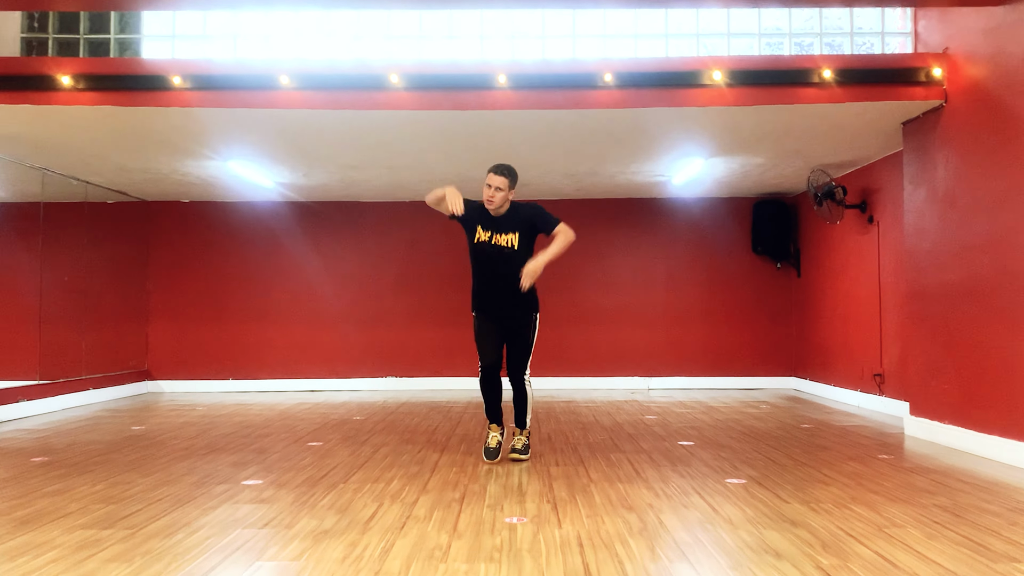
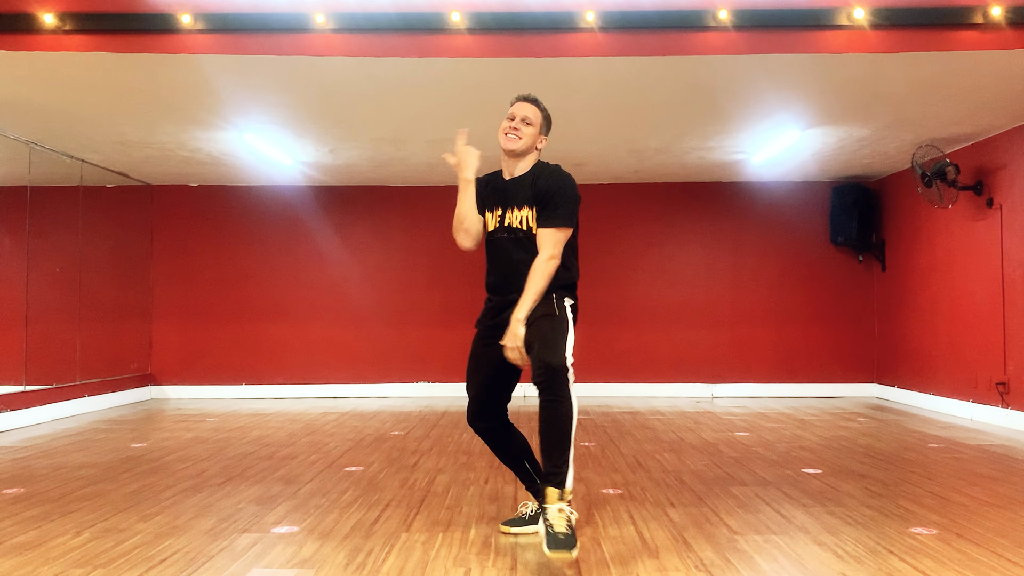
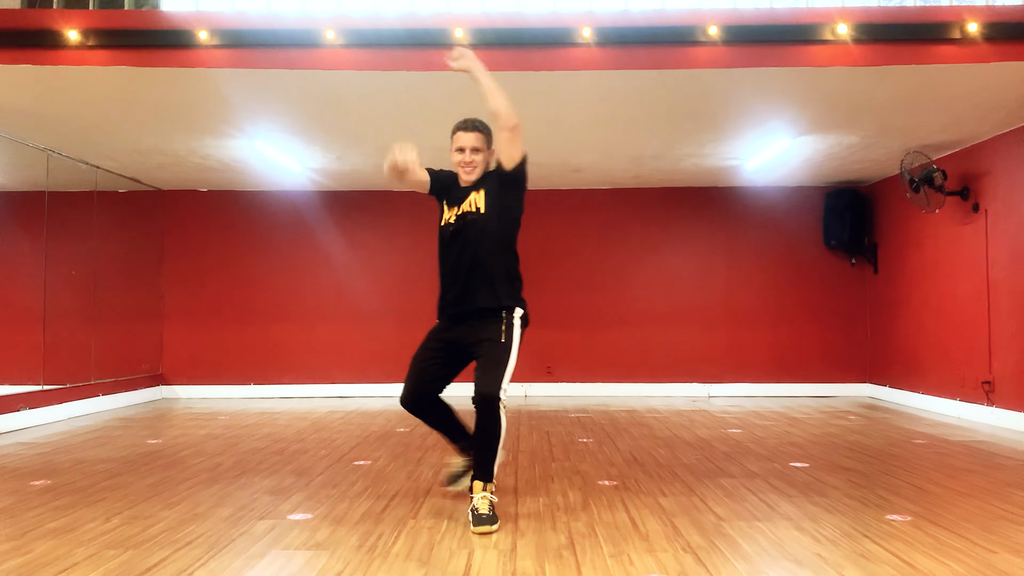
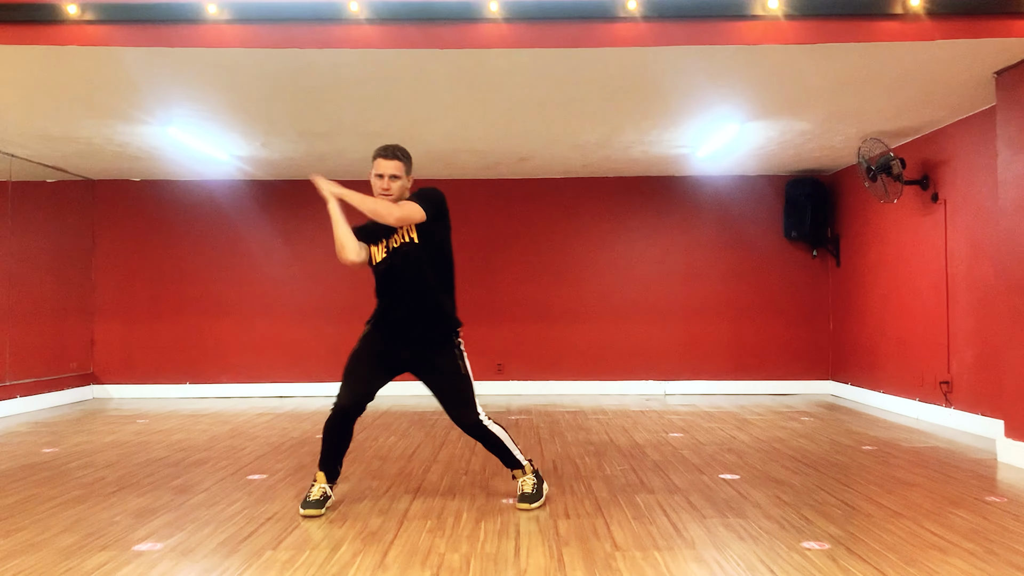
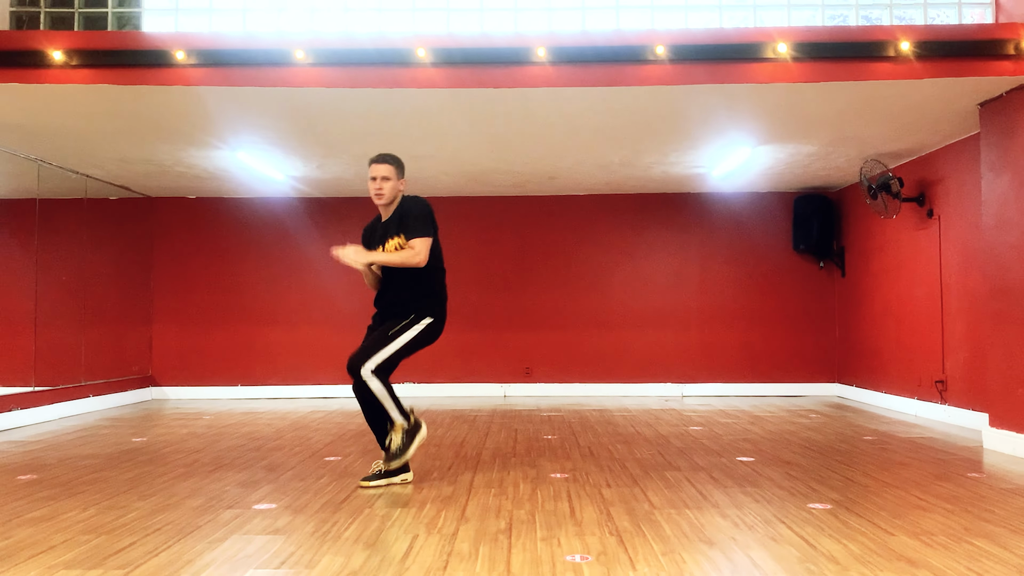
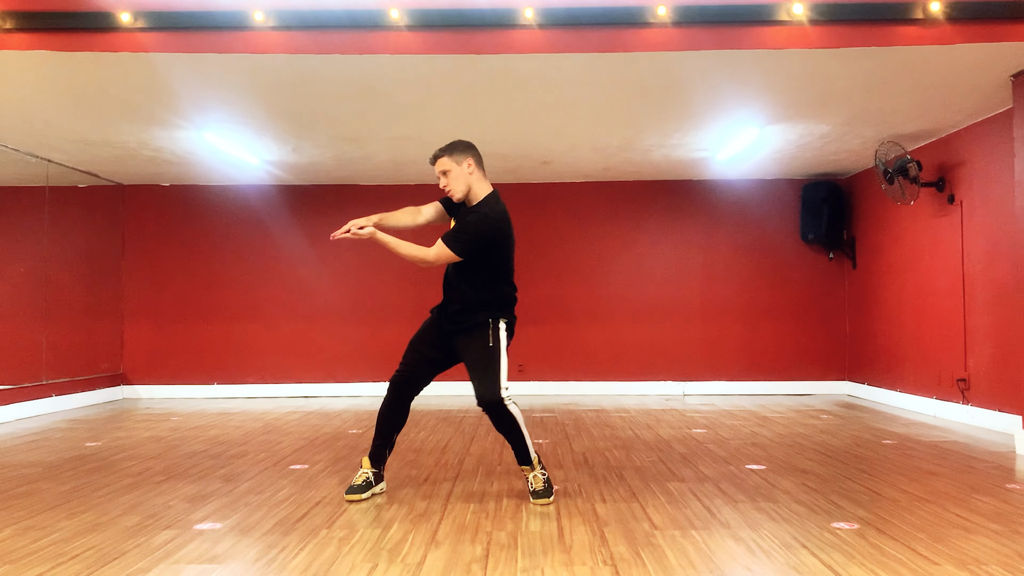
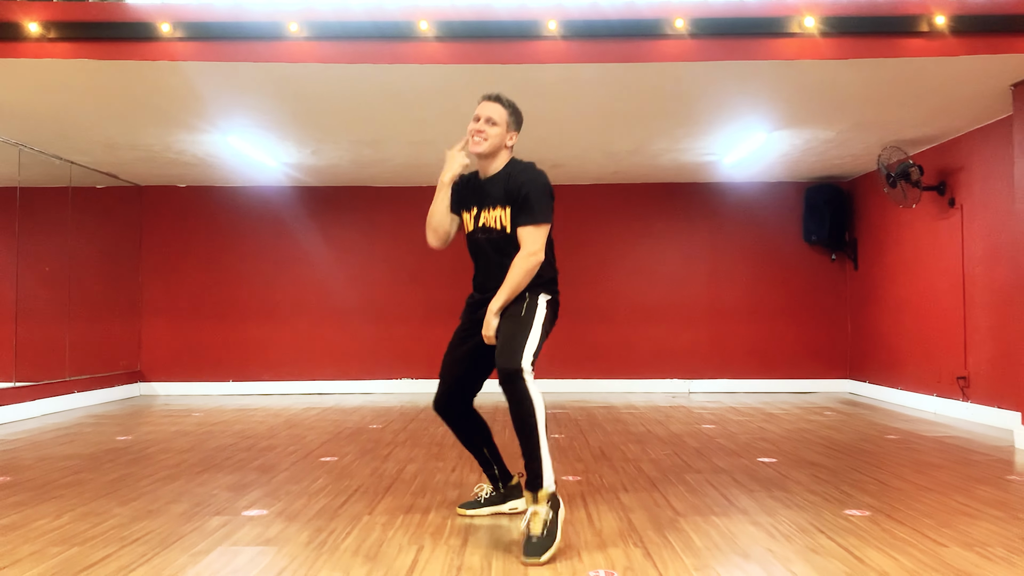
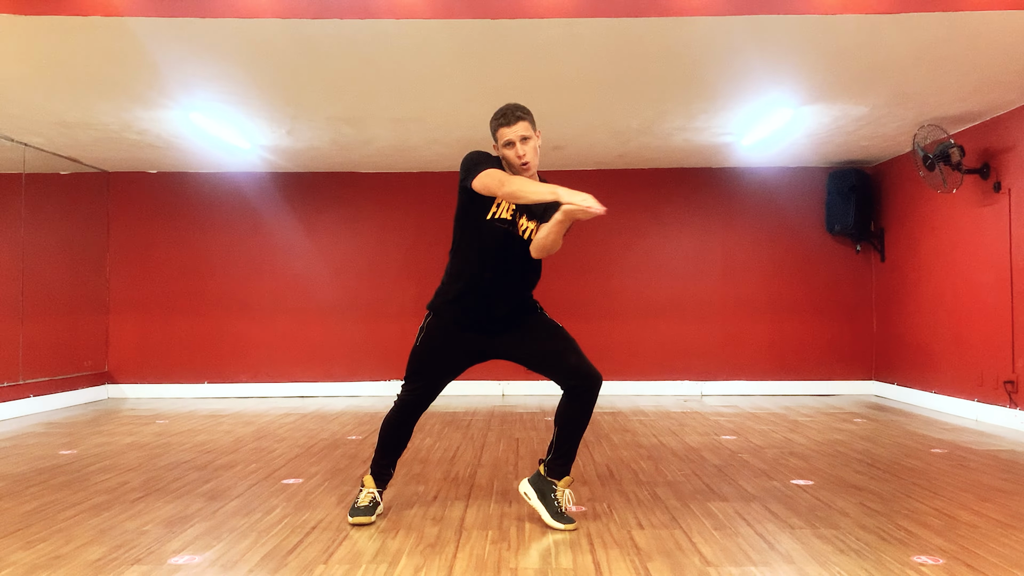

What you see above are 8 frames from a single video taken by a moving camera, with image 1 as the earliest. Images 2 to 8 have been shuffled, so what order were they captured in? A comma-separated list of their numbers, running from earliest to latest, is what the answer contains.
4, 8, 6, 5, 3, 2, 7
